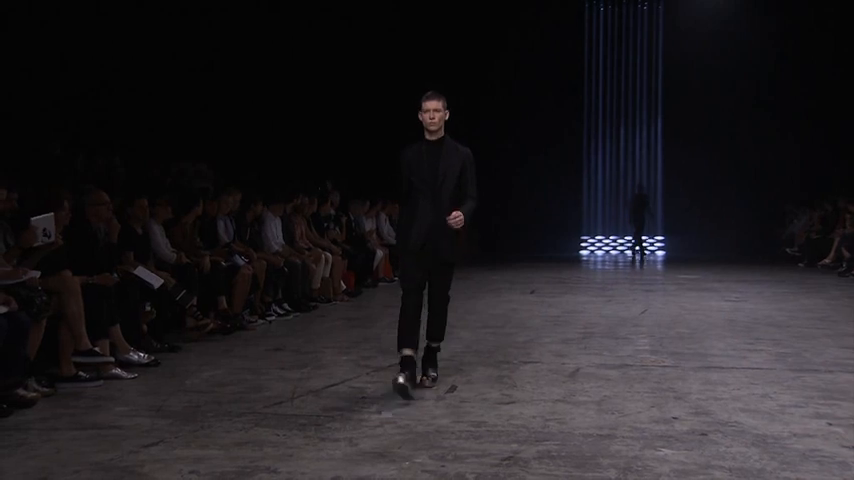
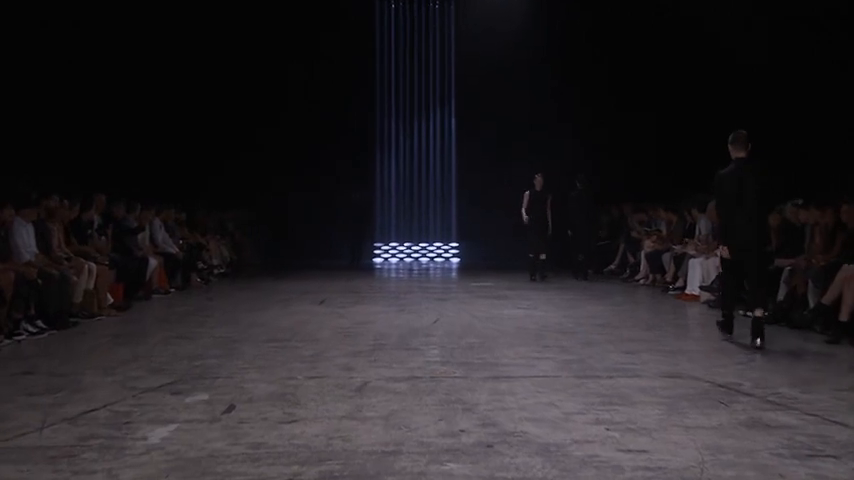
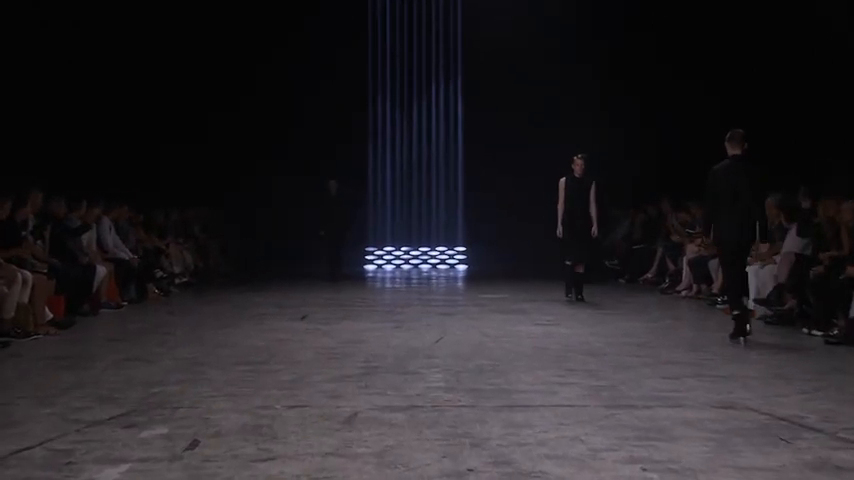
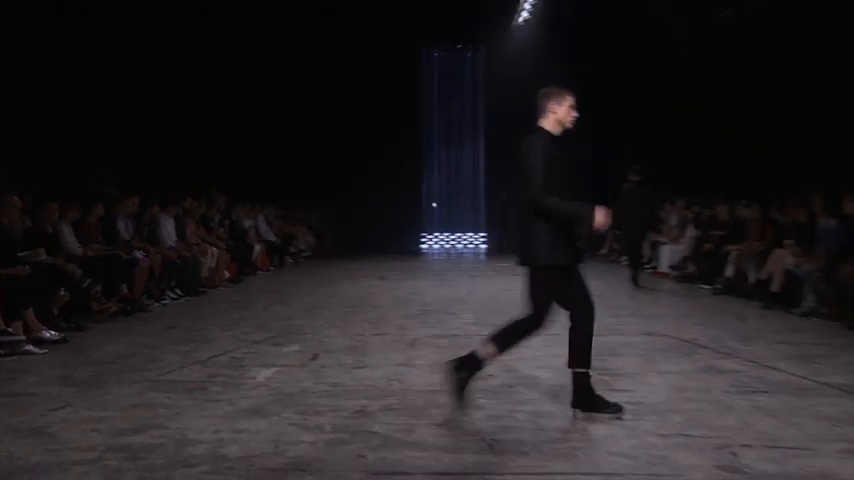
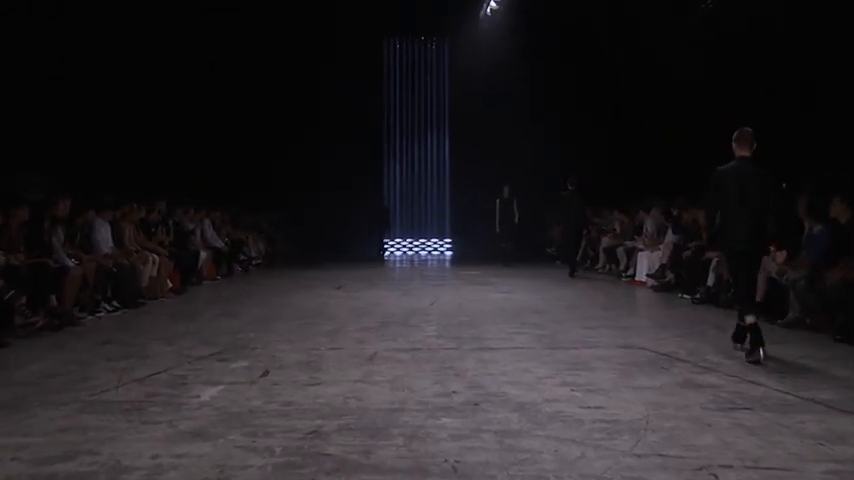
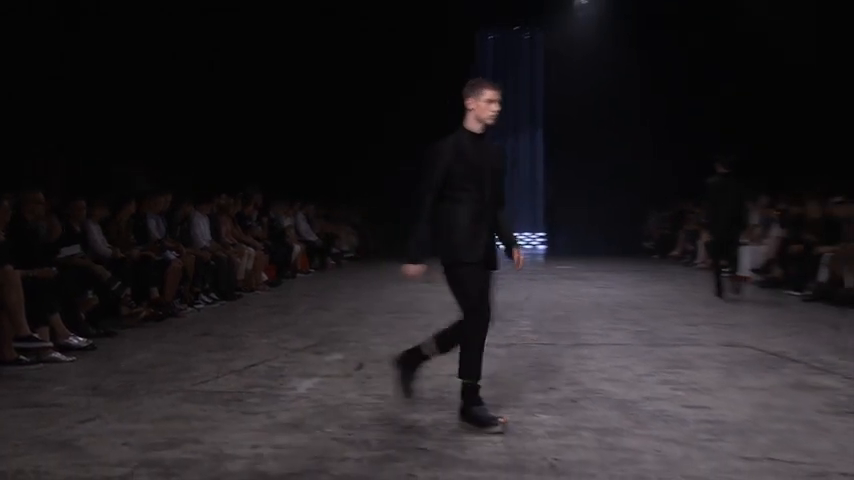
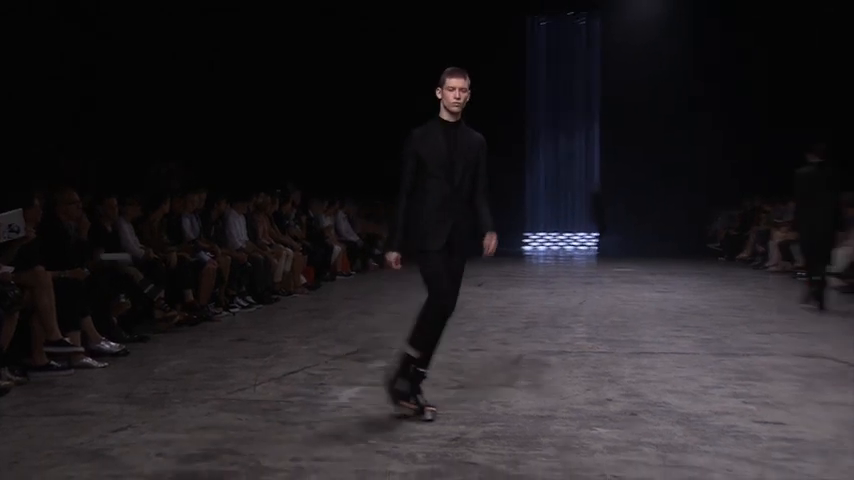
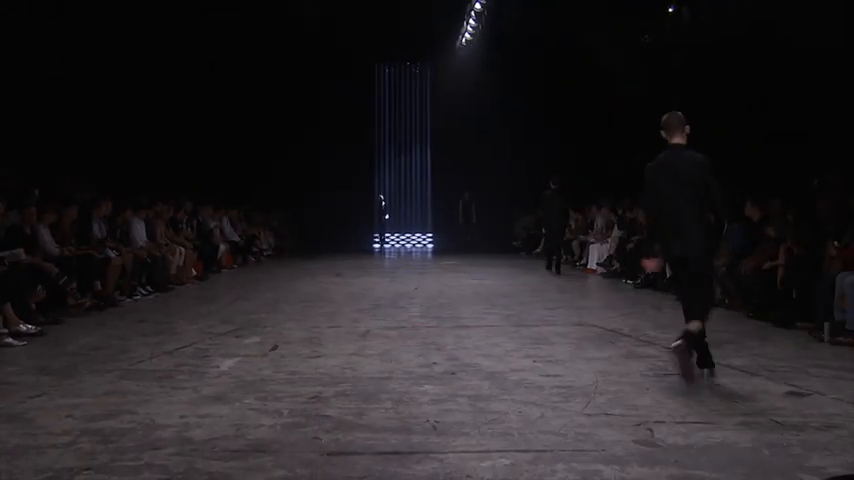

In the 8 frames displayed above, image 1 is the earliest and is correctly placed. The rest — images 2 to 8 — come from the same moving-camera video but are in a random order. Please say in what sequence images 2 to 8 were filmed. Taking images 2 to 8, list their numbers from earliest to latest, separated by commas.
7, 6, 4, 8, 5, 2, 3
